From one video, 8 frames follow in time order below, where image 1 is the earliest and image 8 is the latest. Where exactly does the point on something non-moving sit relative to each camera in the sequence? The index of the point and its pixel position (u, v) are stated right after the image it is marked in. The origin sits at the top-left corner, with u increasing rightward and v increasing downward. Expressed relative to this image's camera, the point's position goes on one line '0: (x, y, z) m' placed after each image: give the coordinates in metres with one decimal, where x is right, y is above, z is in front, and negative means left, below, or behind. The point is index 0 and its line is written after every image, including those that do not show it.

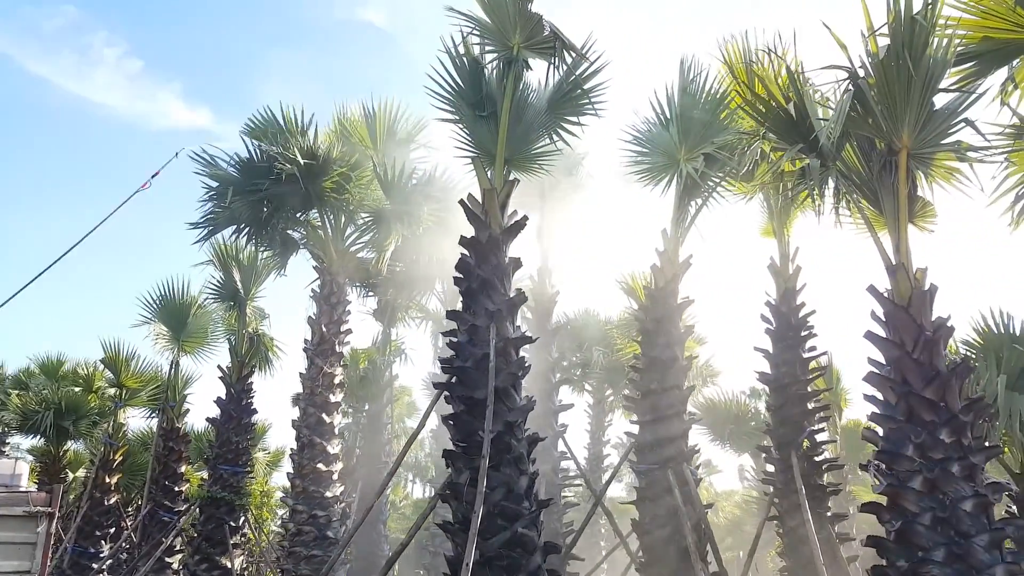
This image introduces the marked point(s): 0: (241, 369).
0: (-4.4, -1.3, +10.2) m
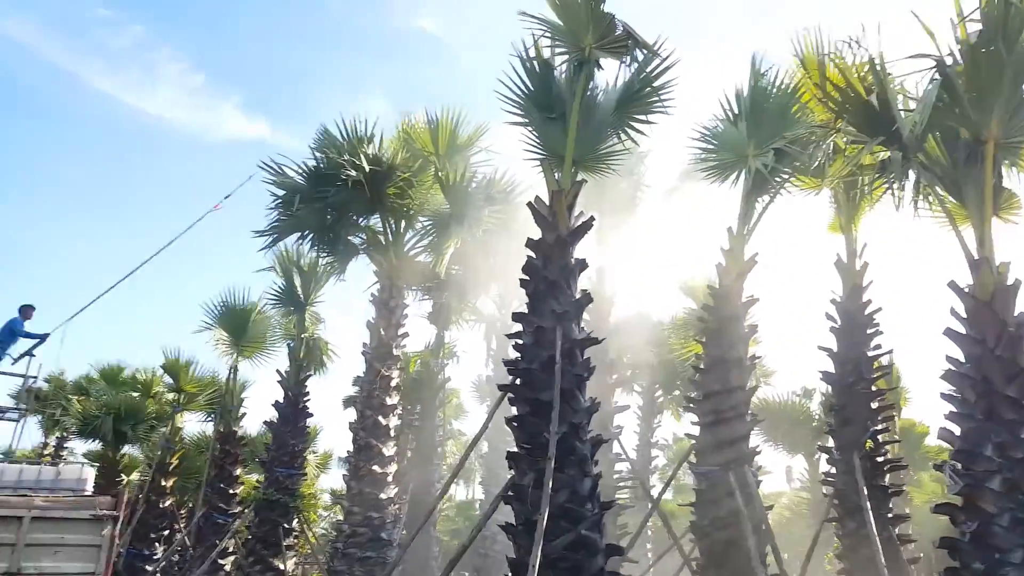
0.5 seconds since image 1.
0: (-3.5, -1.4, +10.4) m
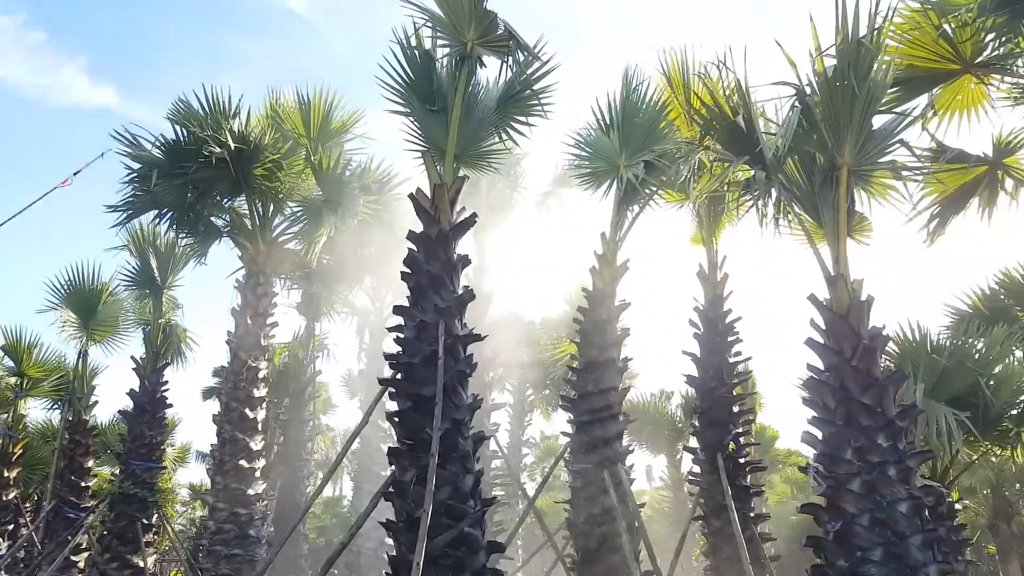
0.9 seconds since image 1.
0: (-5.4, -1.1, +9.6) m
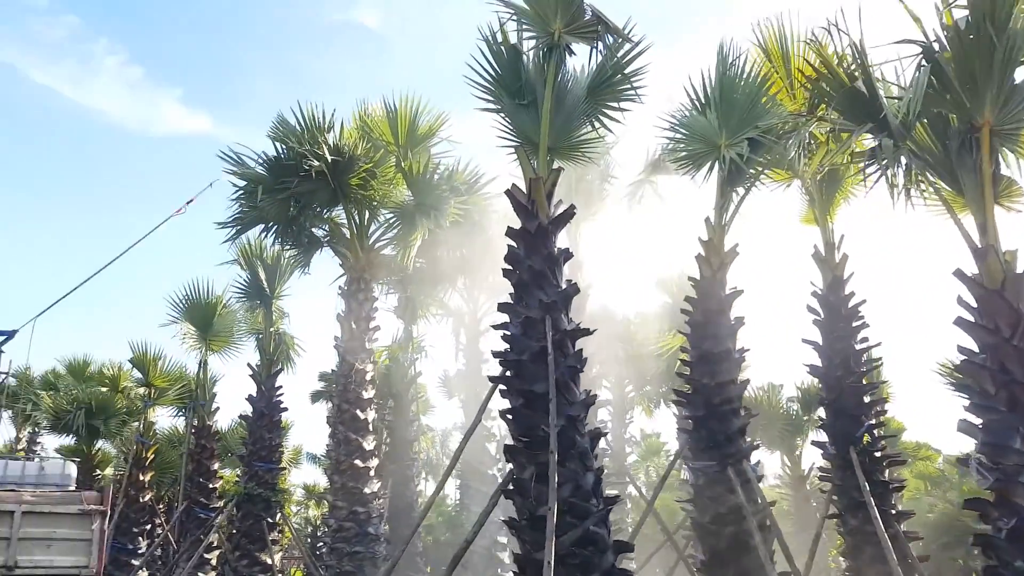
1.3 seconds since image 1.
0: (-3.9, -1.3, +10.2) m
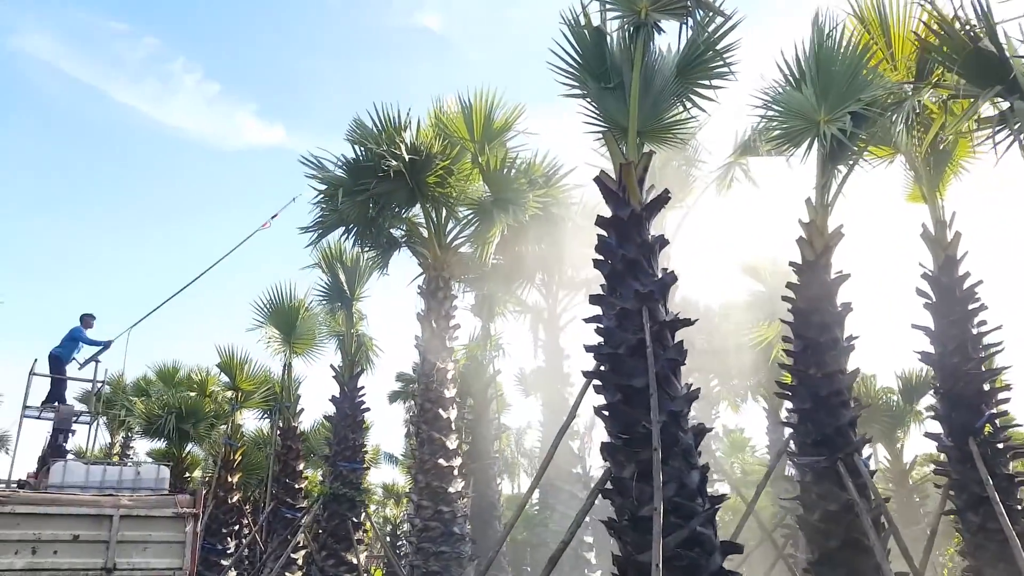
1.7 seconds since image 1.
0: (-2.6, -1.3, +10.3) m
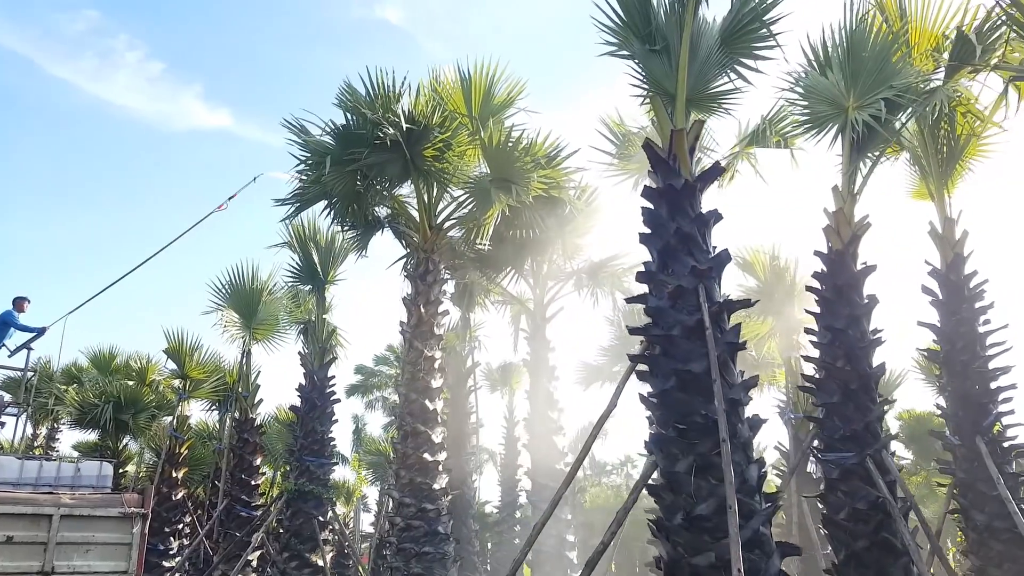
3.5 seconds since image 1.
0: (-2.9, -1.0, +9.7) m
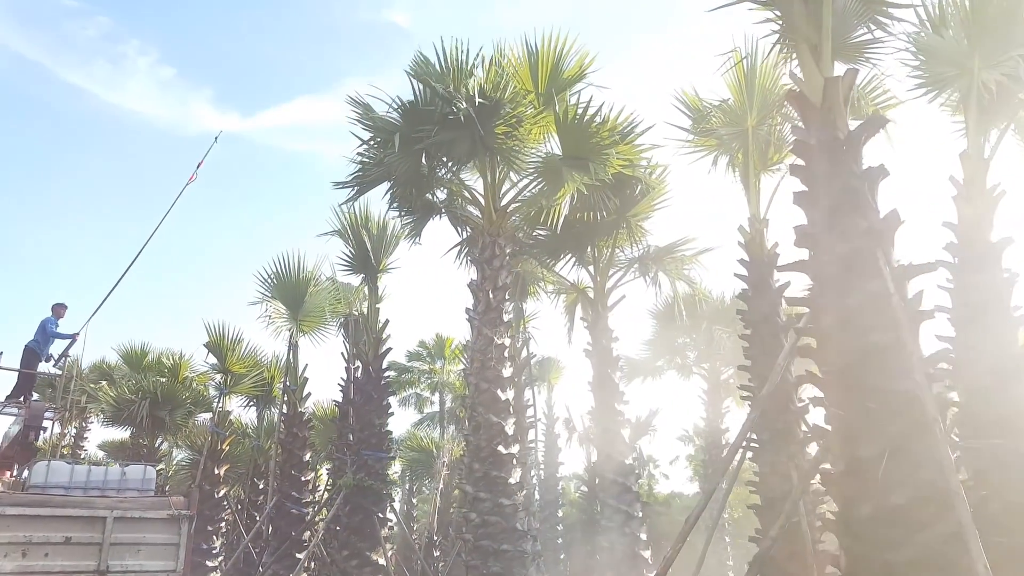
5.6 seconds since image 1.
0: (-2.0, -0.9, +9.4) m
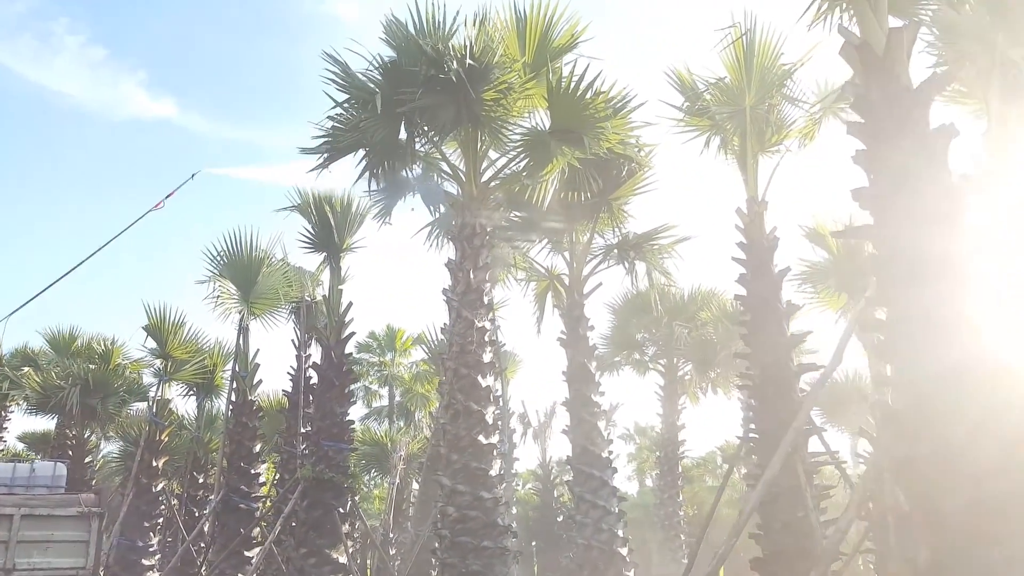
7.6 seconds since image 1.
0: (-2.4, -0.6, +8.7) m
